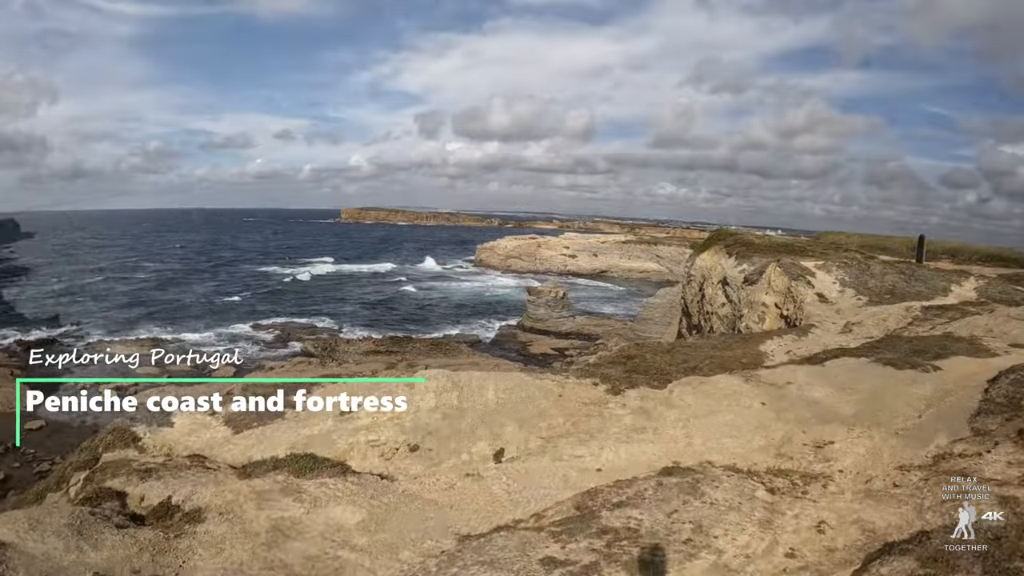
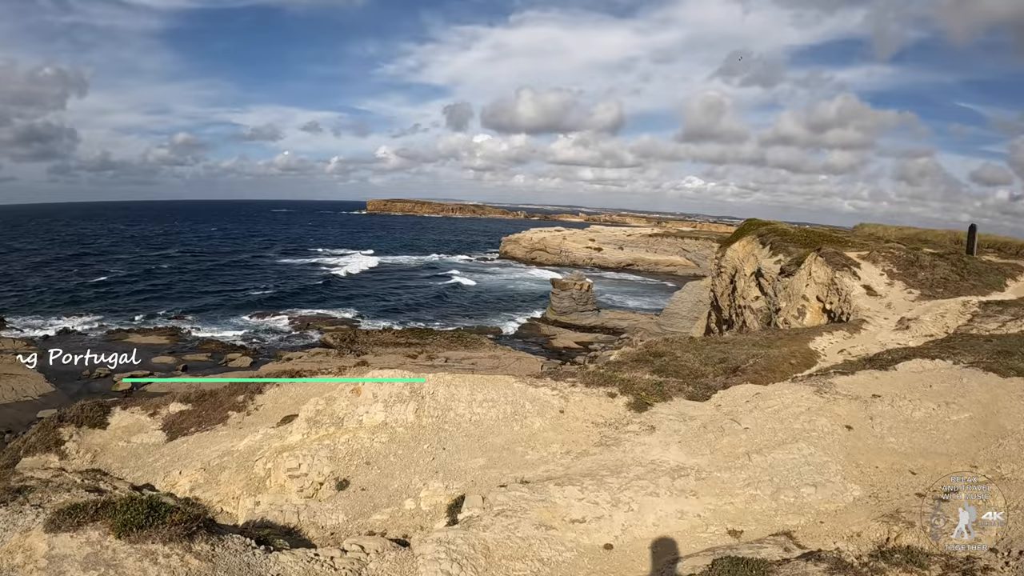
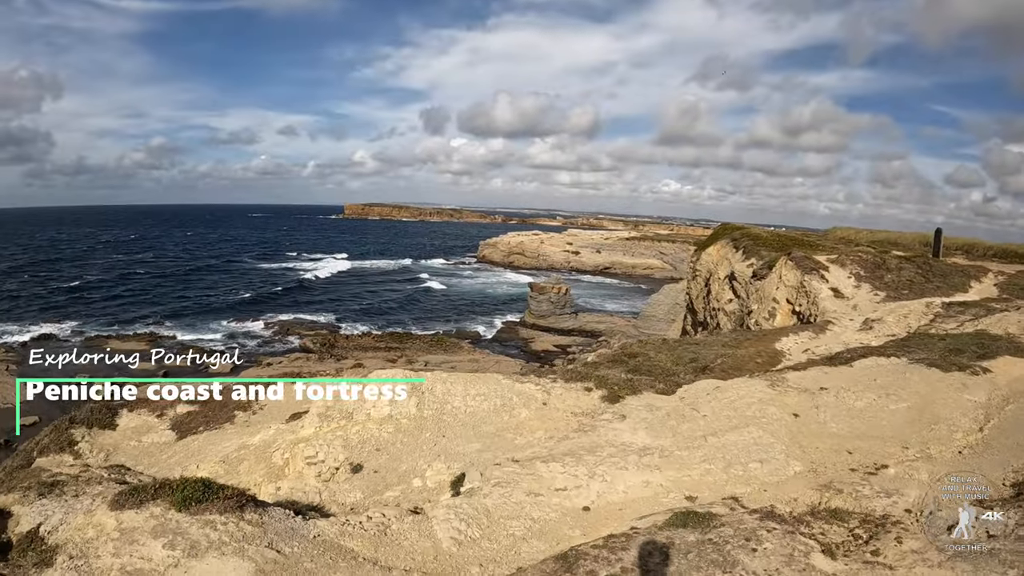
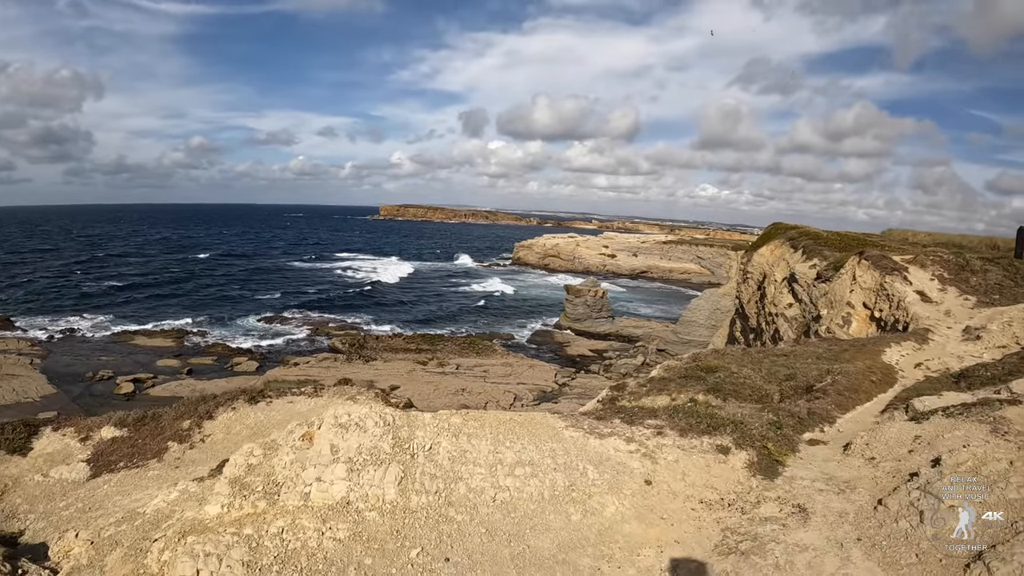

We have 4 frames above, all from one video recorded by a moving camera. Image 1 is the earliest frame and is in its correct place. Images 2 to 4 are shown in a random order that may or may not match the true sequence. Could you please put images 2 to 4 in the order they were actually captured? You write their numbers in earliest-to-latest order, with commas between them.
3, 2, 4
